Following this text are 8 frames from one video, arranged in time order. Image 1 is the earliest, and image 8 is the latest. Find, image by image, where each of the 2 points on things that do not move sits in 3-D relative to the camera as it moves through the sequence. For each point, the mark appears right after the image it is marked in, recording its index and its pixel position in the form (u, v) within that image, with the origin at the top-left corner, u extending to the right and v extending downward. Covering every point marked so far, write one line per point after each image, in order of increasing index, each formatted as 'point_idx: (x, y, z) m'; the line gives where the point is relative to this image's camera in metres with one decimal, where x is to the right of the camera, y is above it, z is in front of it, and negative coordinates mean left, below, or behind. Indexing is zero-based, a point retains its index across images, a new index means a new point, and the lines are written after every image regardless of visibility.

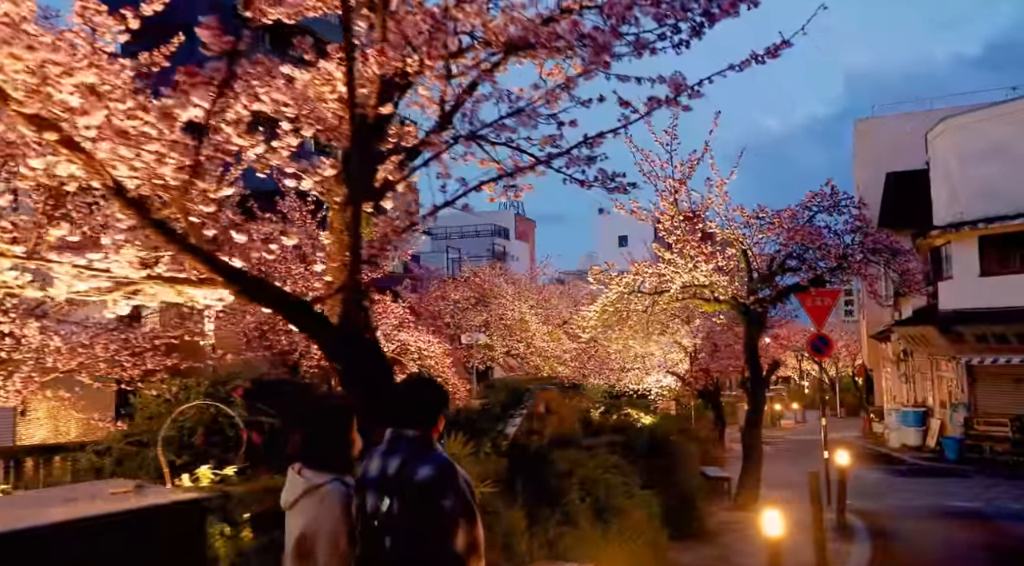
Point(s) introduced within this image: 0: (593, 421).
0: (+1.1, -1.9, +12.7) m
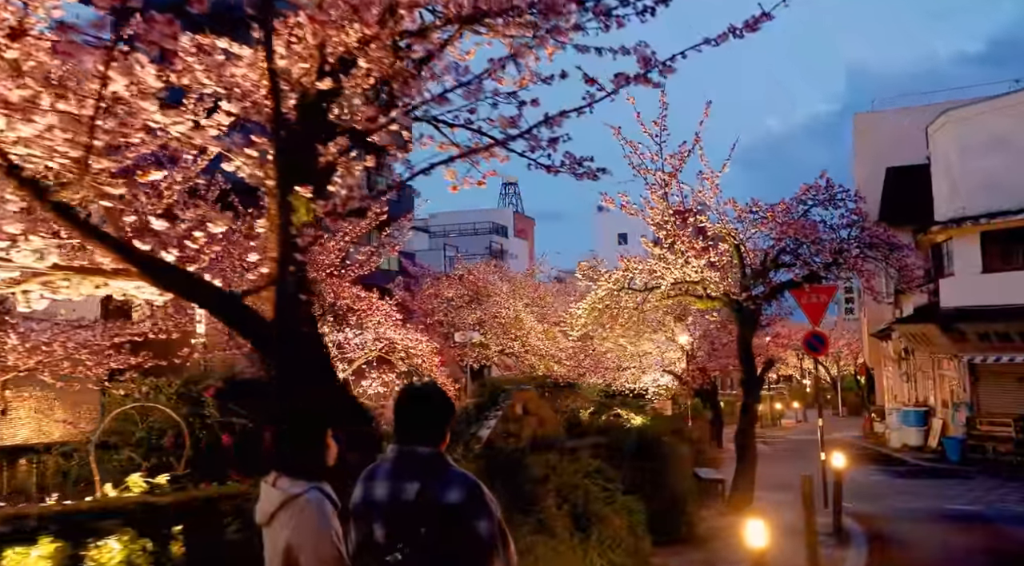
0: (+0.8, -1.9, +12.3) m
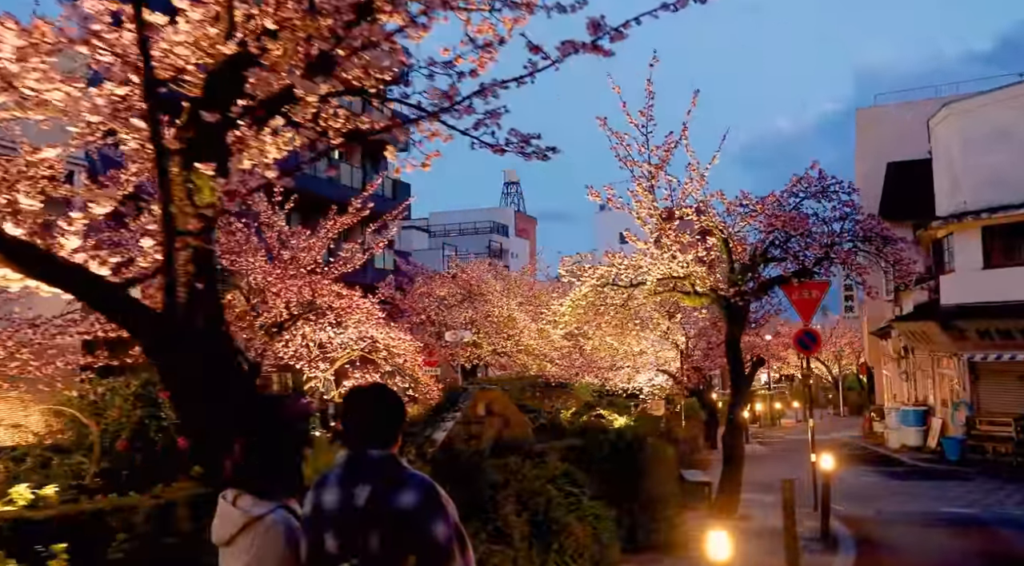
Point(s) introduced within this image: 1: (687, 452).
0: (+0.5, -1.8, +11.8) m
1: (+3.1, -3.0, +16.3) m
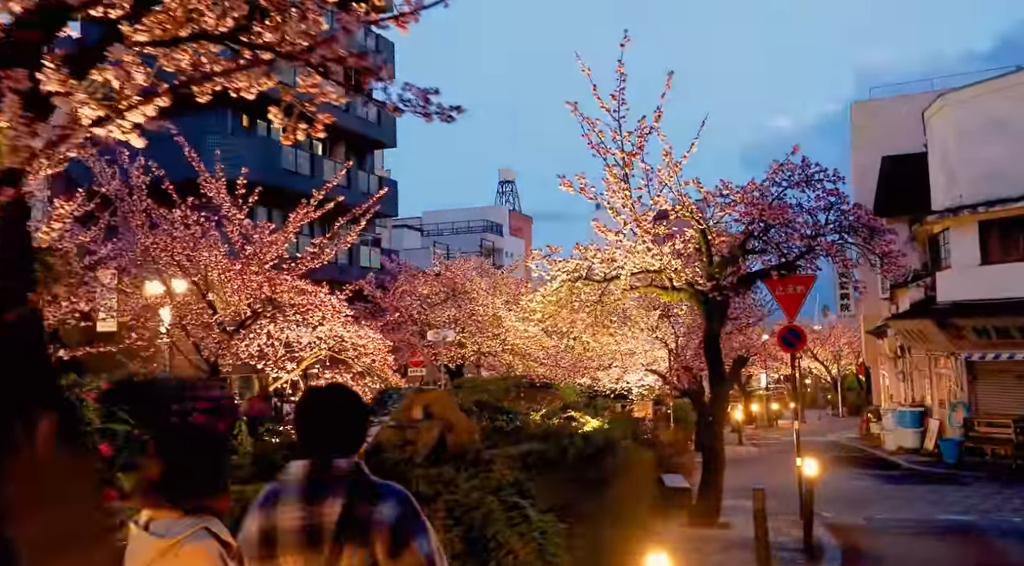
0: (0.0, -1.7, +11.0) m
1: (+2.6, -2.9, +15.5) m
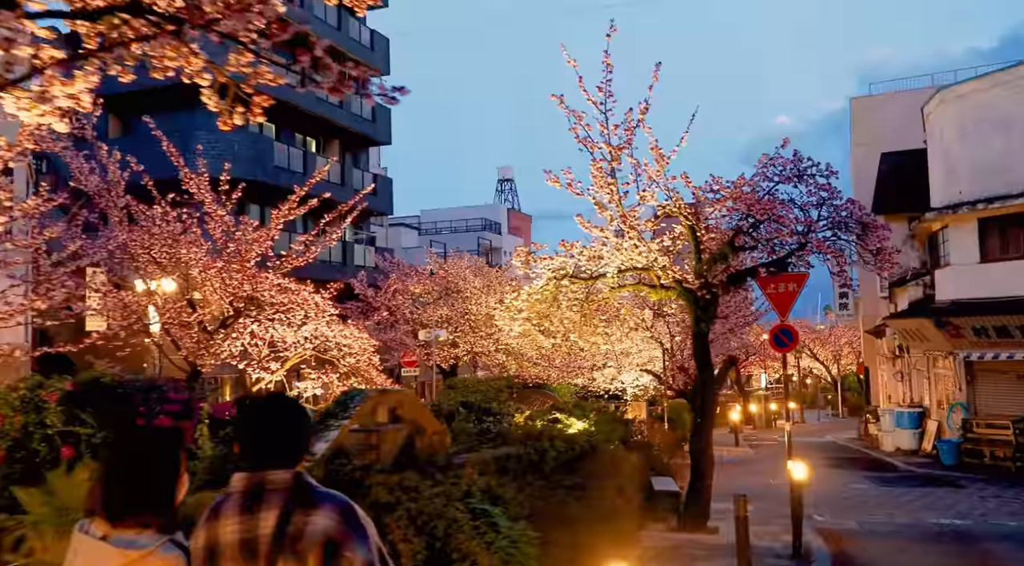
0: (-0.2, -1.7, +10.6) m
1: (+2.4, -2.9, +15.1) m
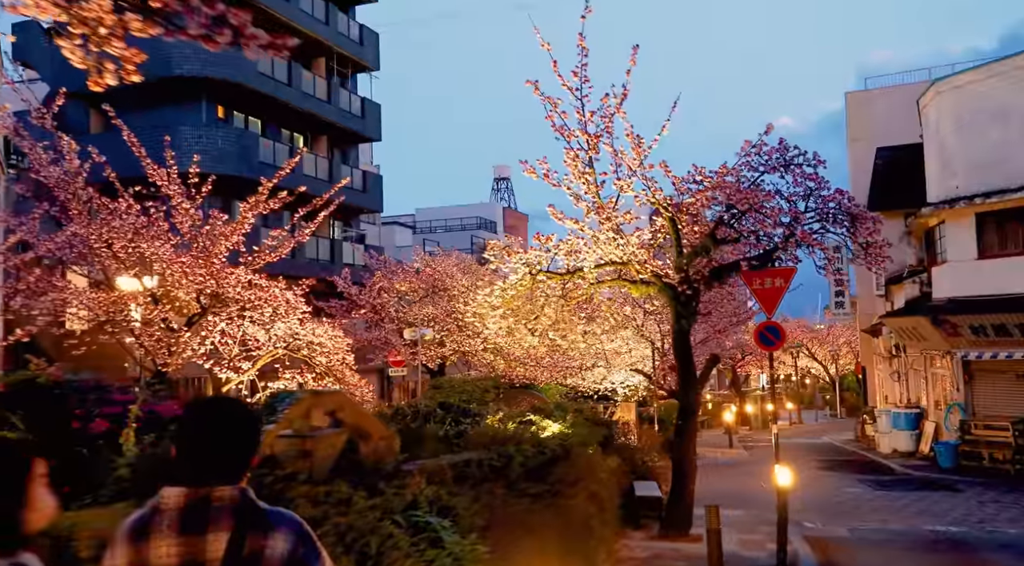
0: (-0.6, -1.6, +10.0) m
1: (+2.0, -2.8, +14.5) m
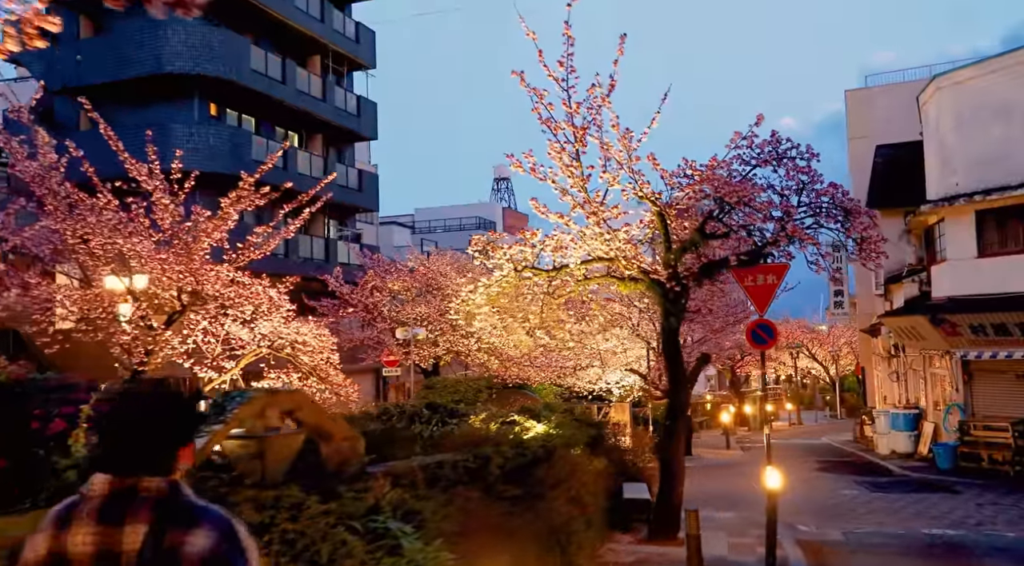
0: (-0.8, -1.6, +9.6) m
1: (+1.8, -2.8, +14.1) m
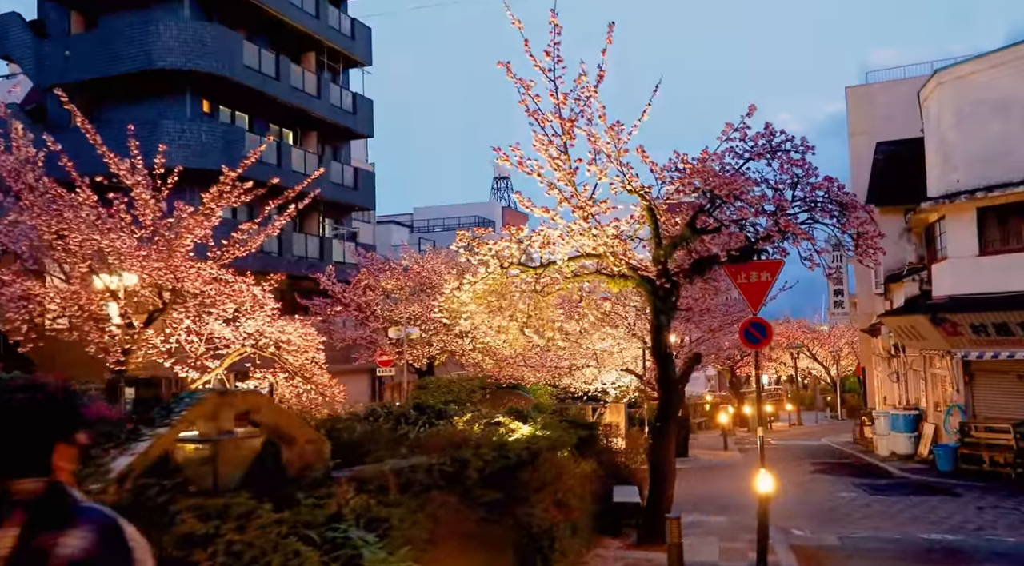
0: (-1.0, -1.6, +9.3) m
1: (+1.6, -2.7, +13.8) m
